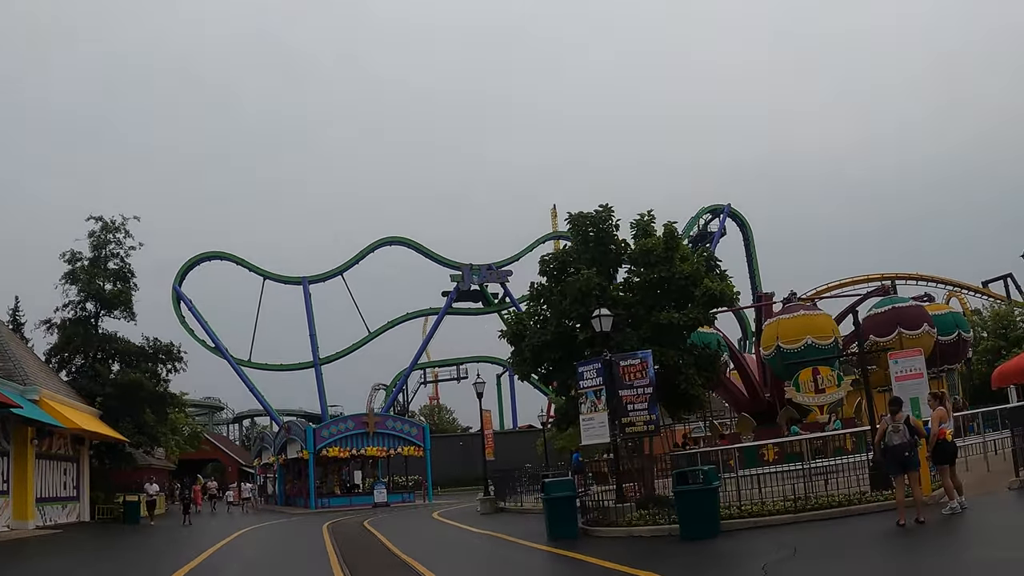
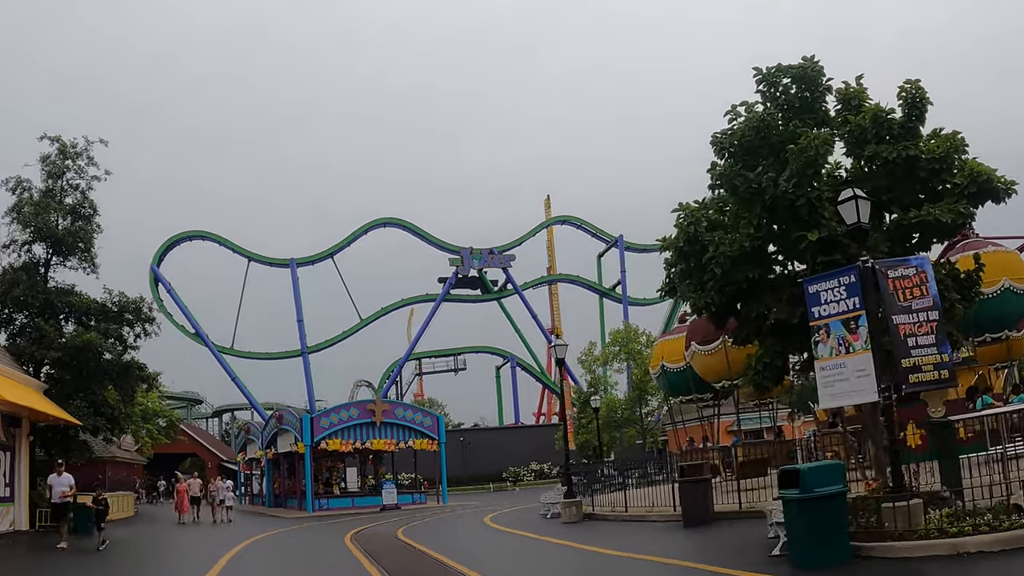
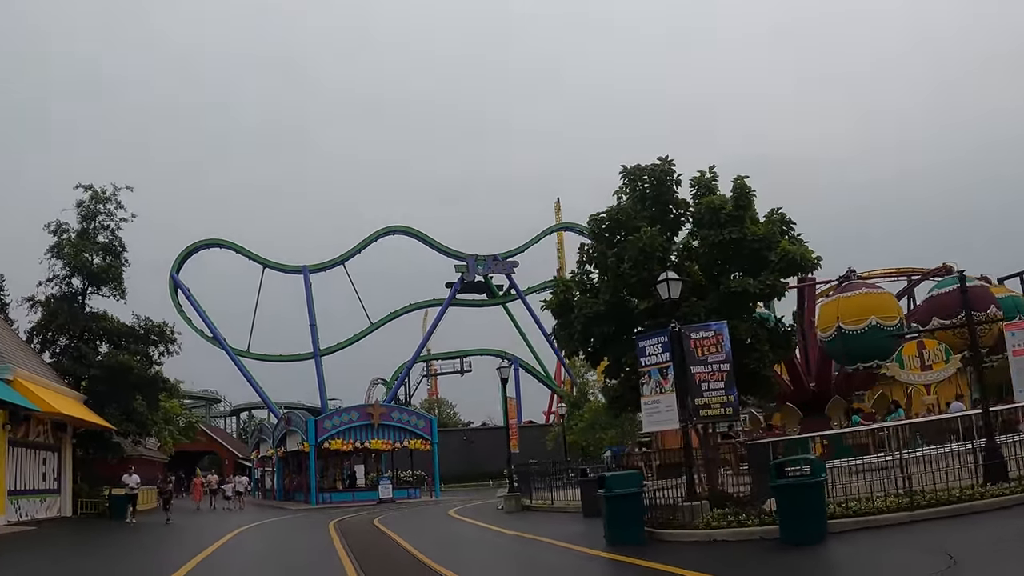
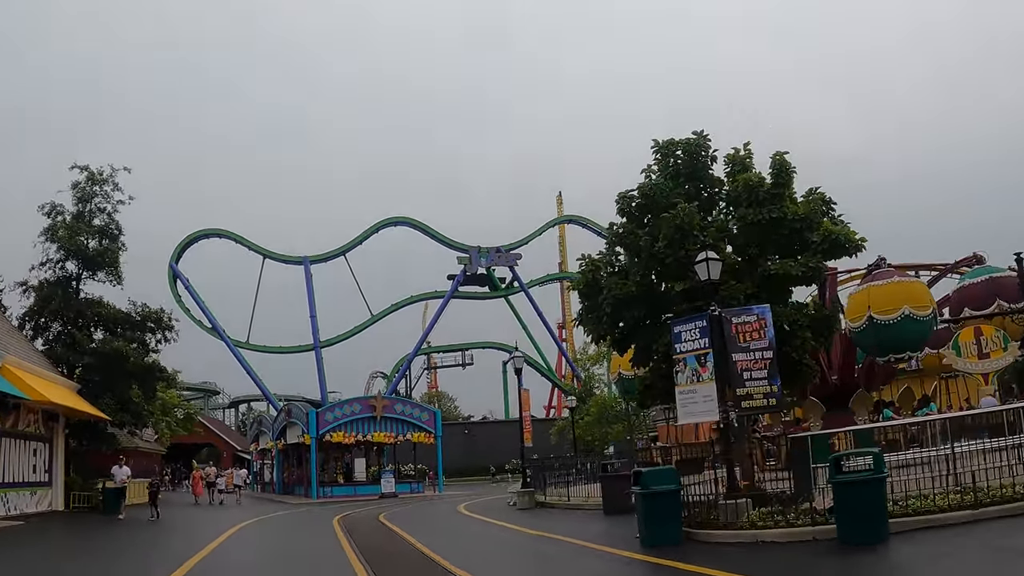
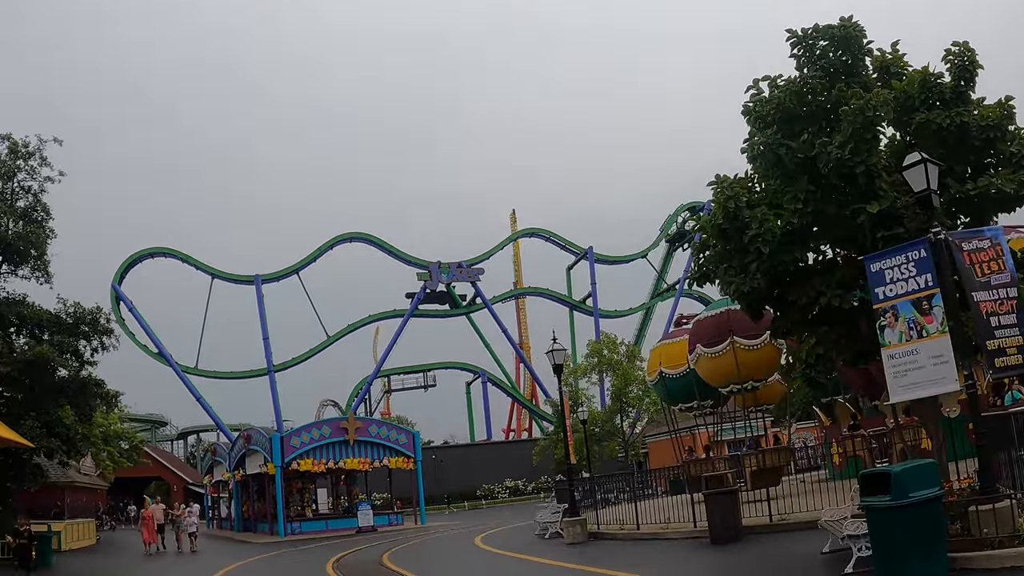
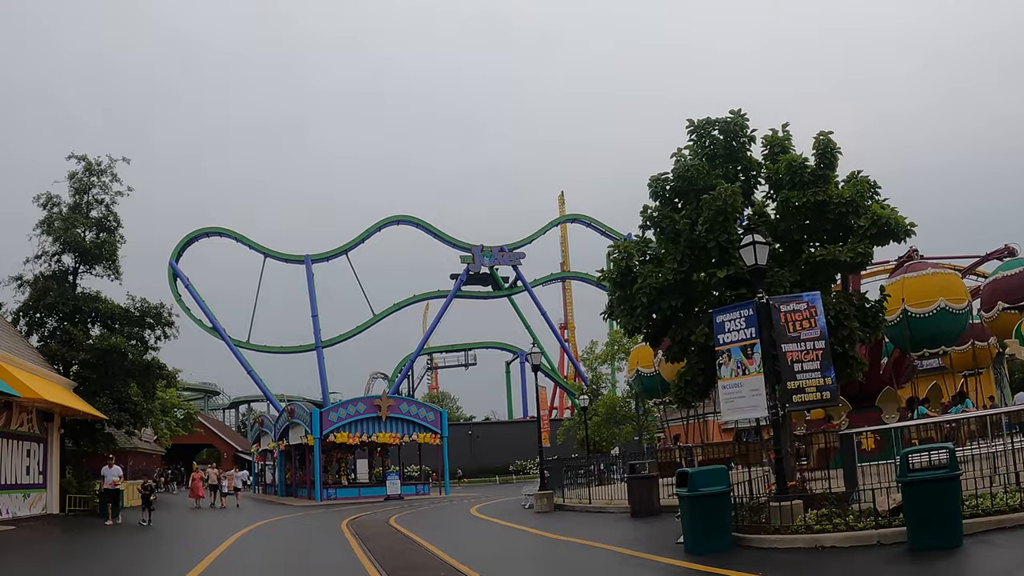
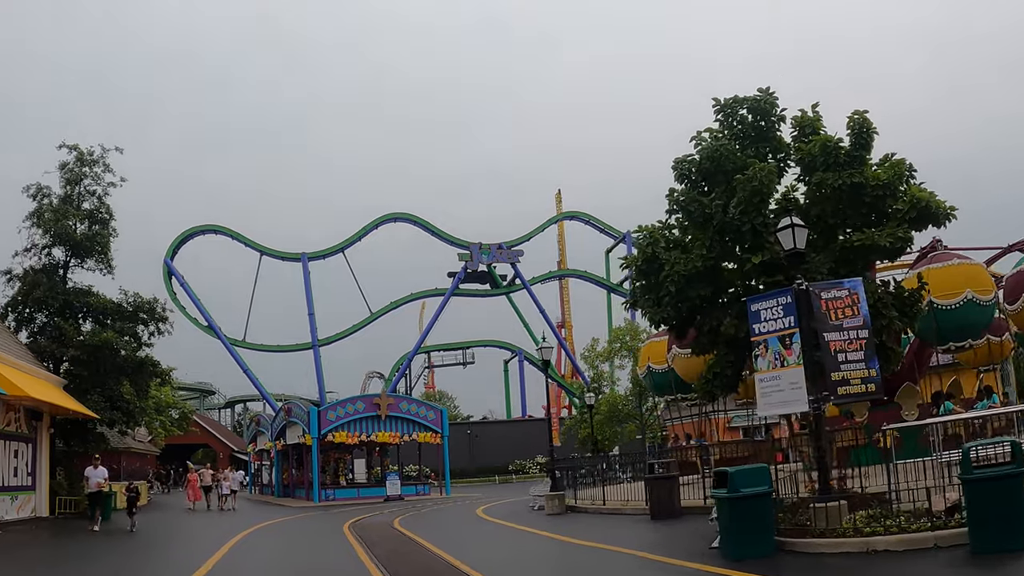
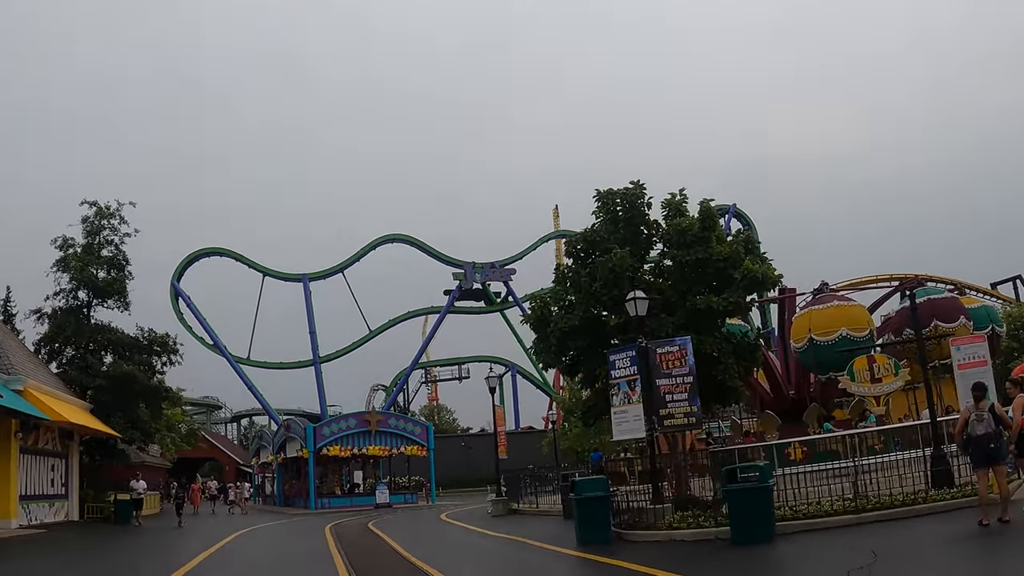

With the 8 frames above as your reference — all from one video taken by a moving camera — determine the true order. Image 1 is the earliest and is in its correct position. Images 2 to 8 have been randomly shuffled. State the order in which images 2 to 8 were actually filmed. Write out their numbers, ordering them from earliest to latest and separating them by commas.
8, 3, 4, 6, 7, 2, 5
